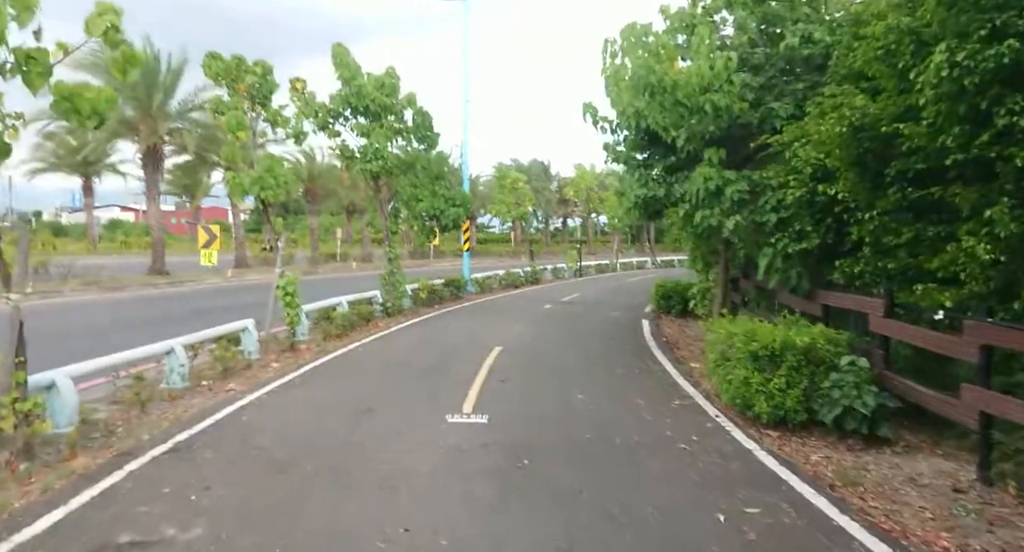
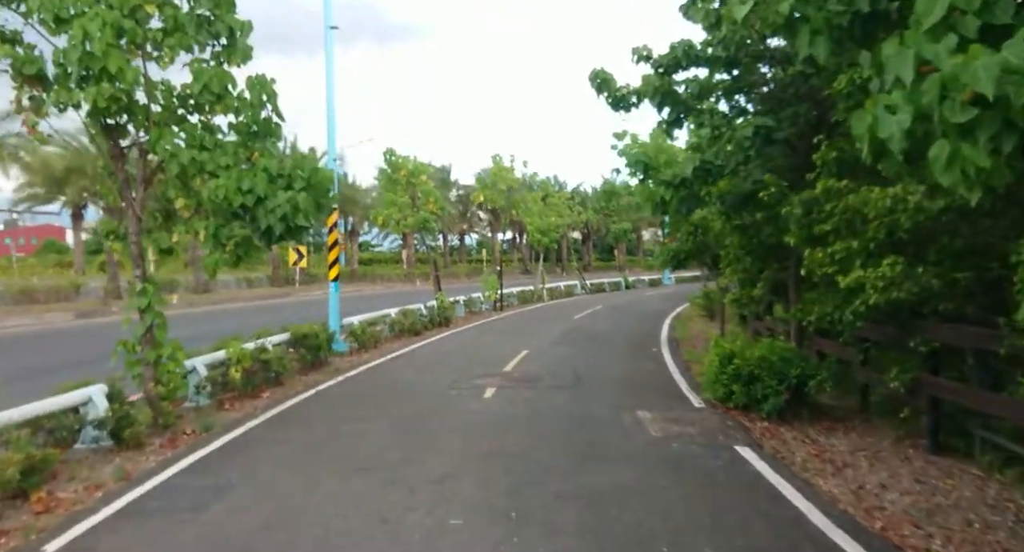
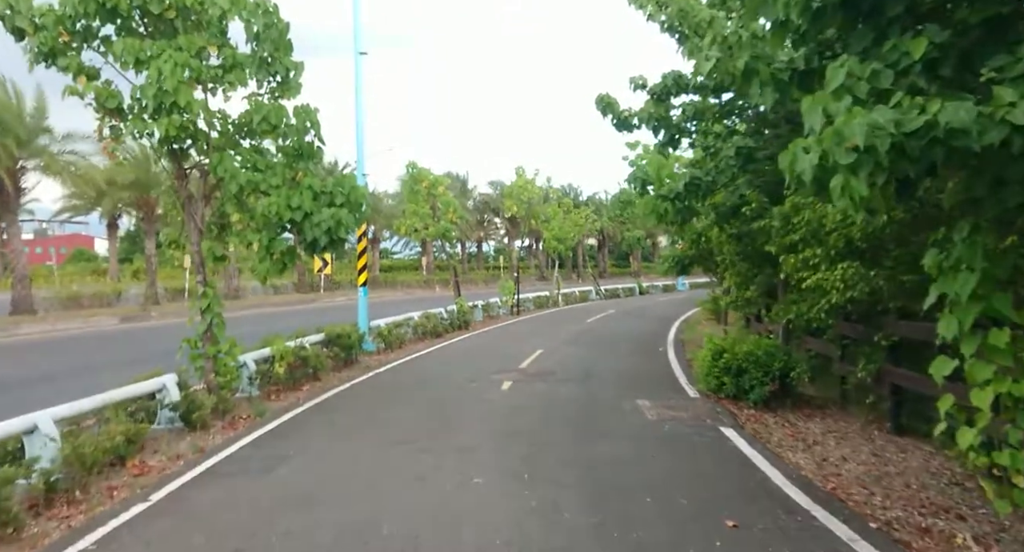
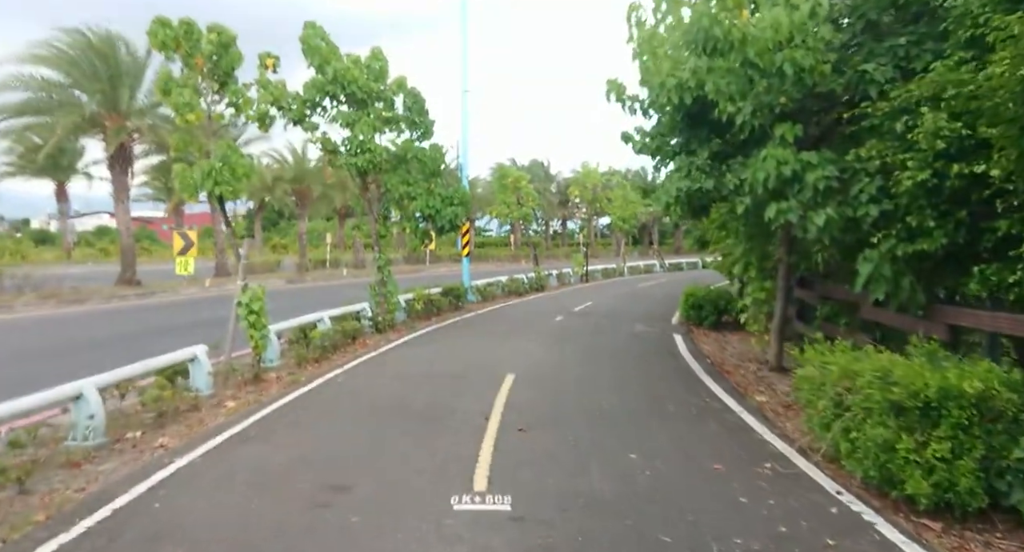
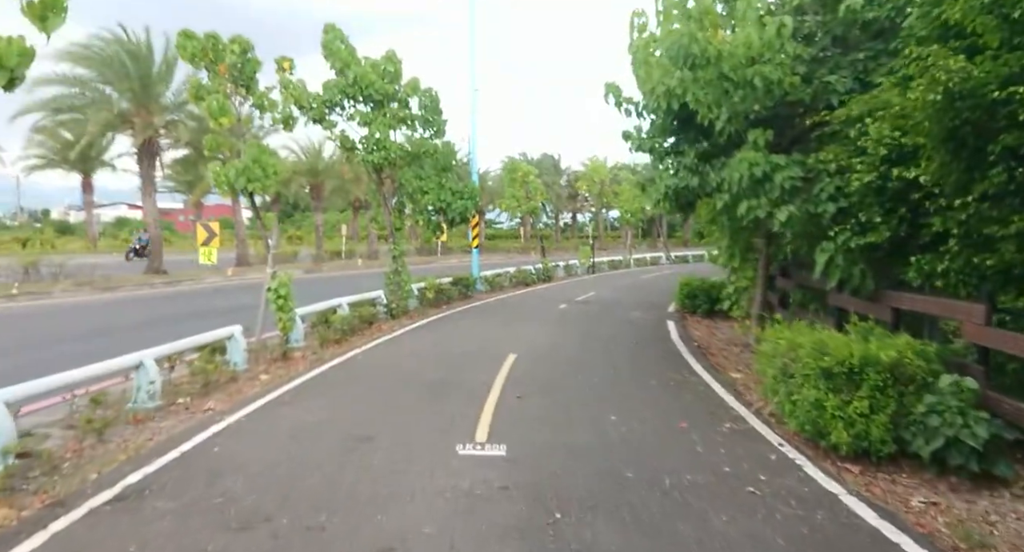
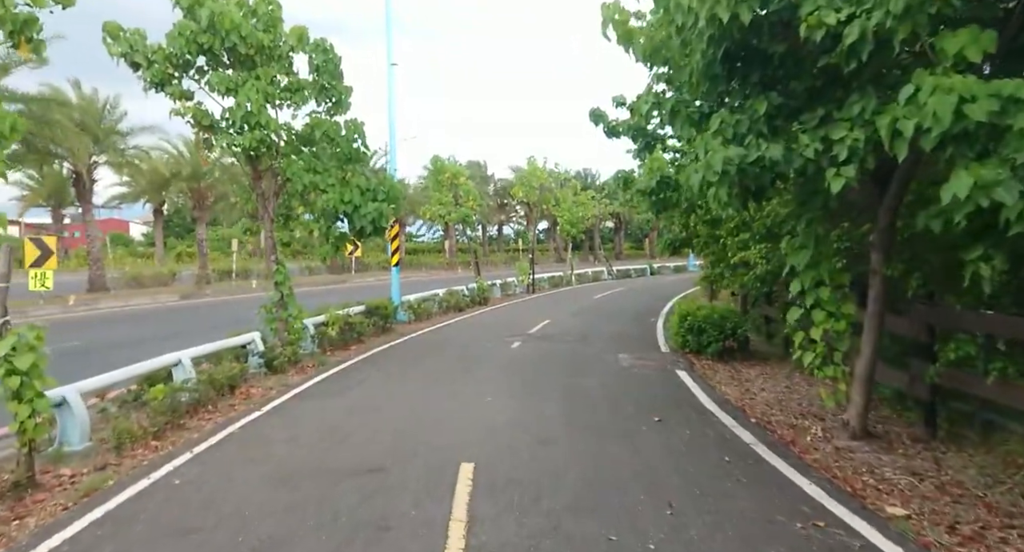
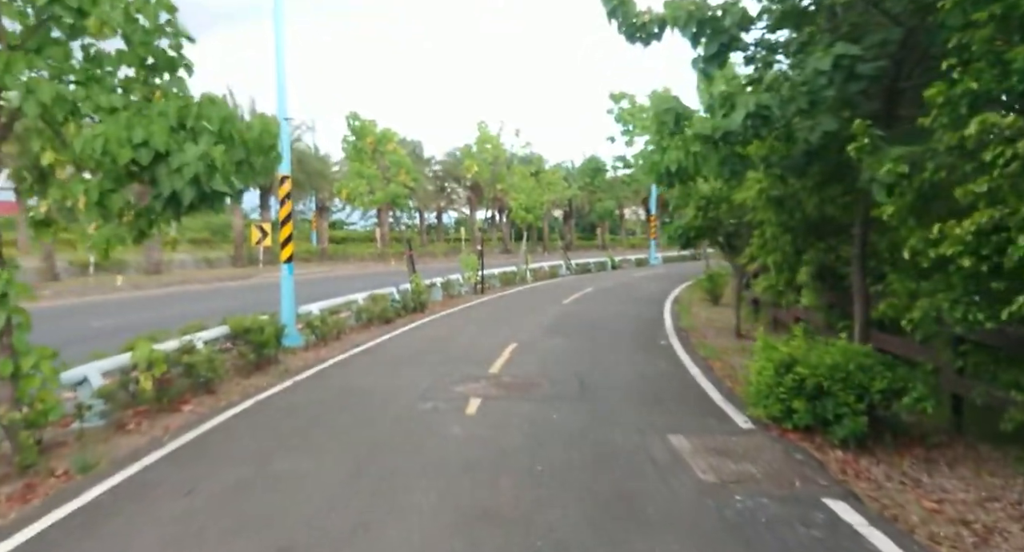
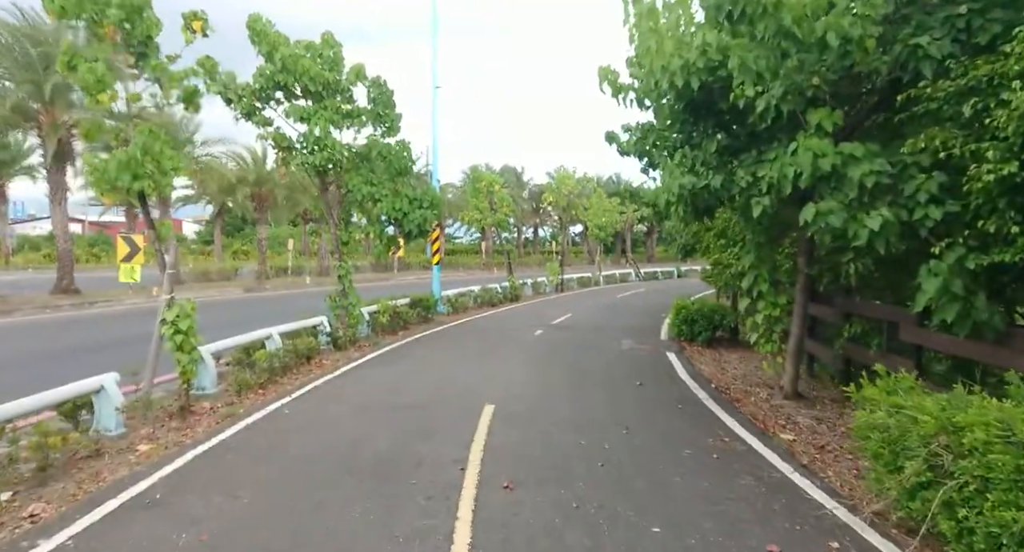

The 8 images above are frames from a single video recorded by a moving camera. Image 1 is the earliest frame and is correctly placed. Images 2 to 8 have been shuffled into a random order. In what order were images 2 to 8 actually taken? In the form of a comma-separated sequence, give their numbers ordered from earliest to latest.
5, 4, 8, 6, 3, 2, 7
